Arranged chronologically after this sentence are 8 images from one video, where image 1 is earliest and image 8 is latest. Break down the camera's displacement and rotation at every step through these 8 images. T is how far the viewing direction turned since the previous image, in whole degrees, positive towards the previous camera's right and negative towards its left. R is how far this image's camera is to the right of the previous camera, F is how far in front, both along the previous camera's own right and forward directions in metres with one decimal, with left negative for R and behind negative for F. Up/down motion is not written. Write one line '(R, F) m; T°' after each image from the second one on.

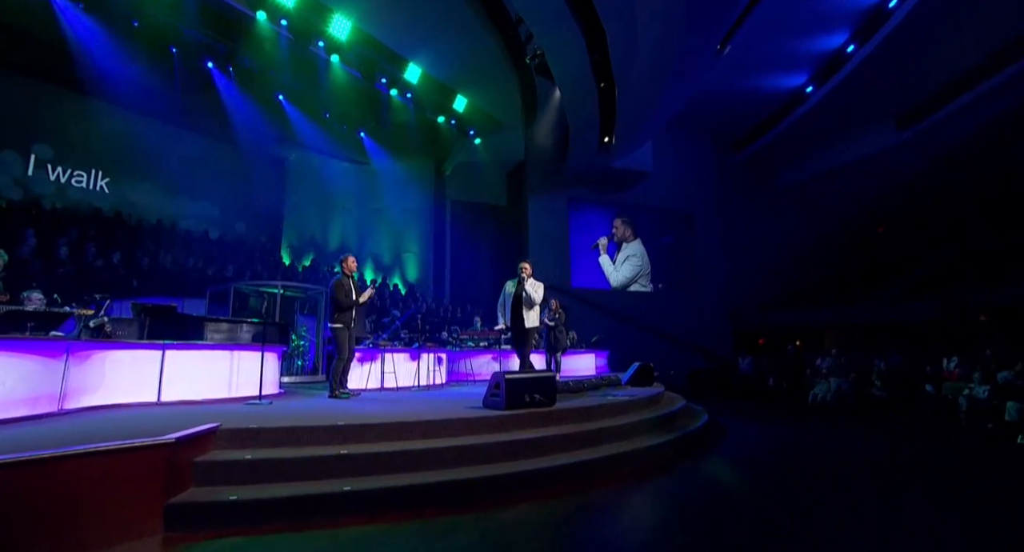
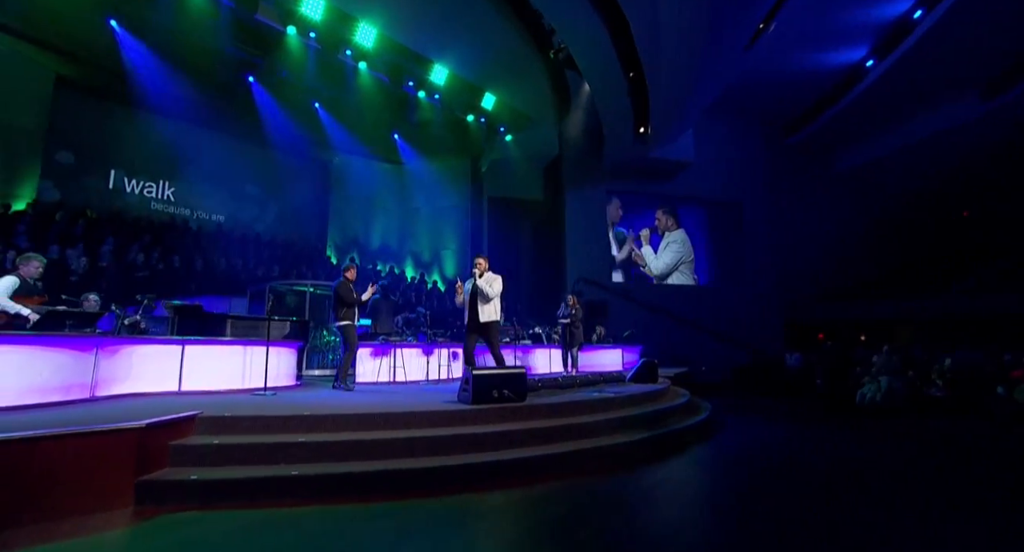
(+0.7, 0.0) m; -7°
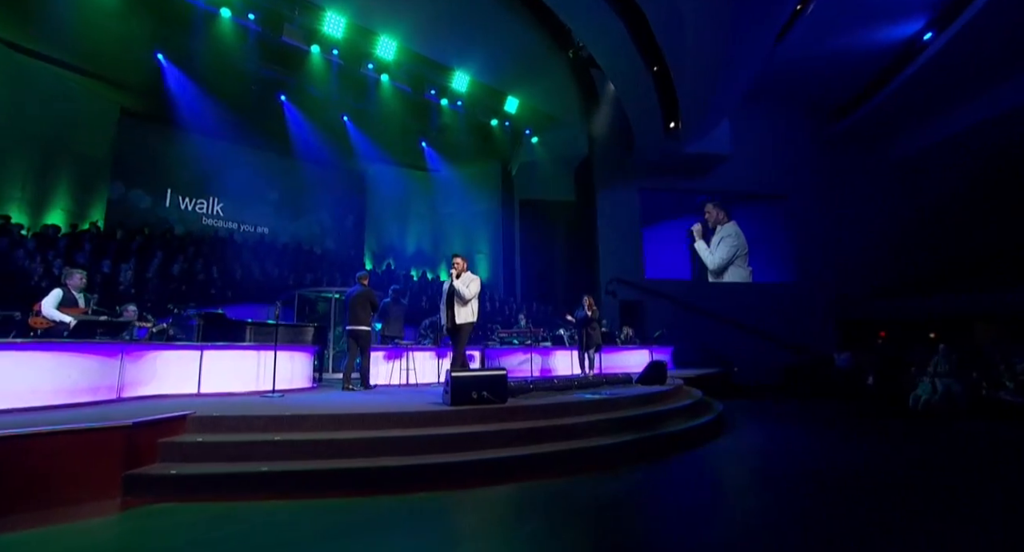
(+0.6, 0.0) m; -6°
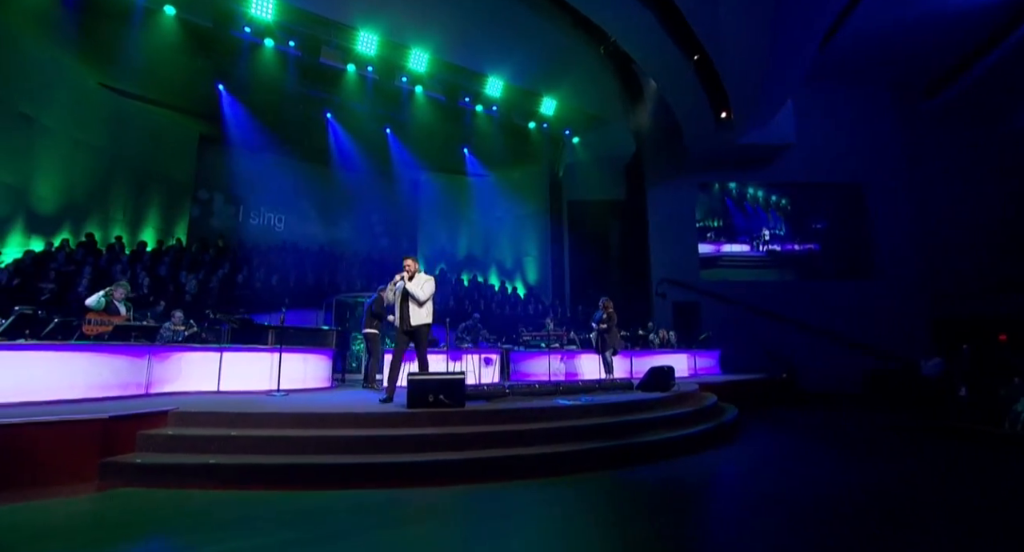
(+0.9, +0.1) m; -9°
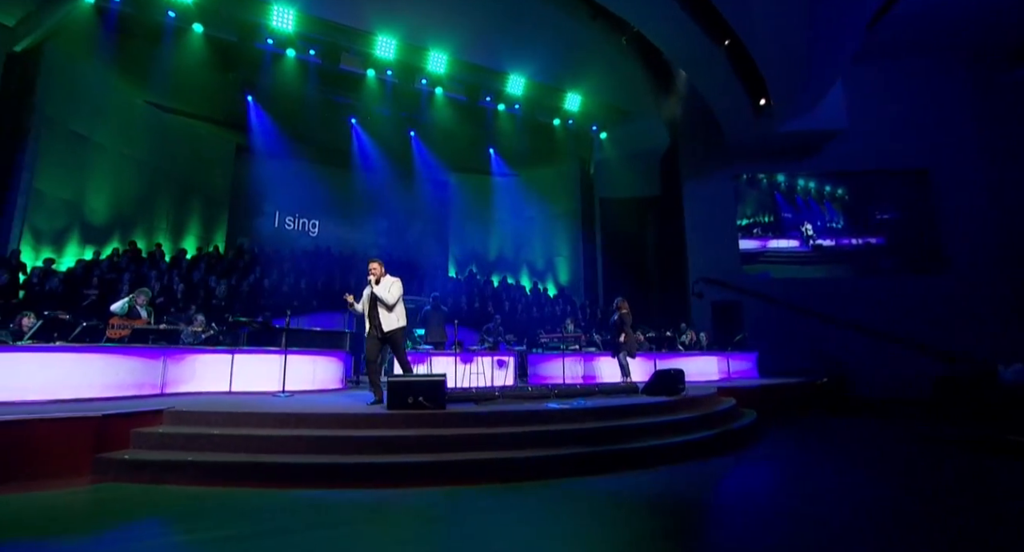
(+0.5, +0.2) m; -6°
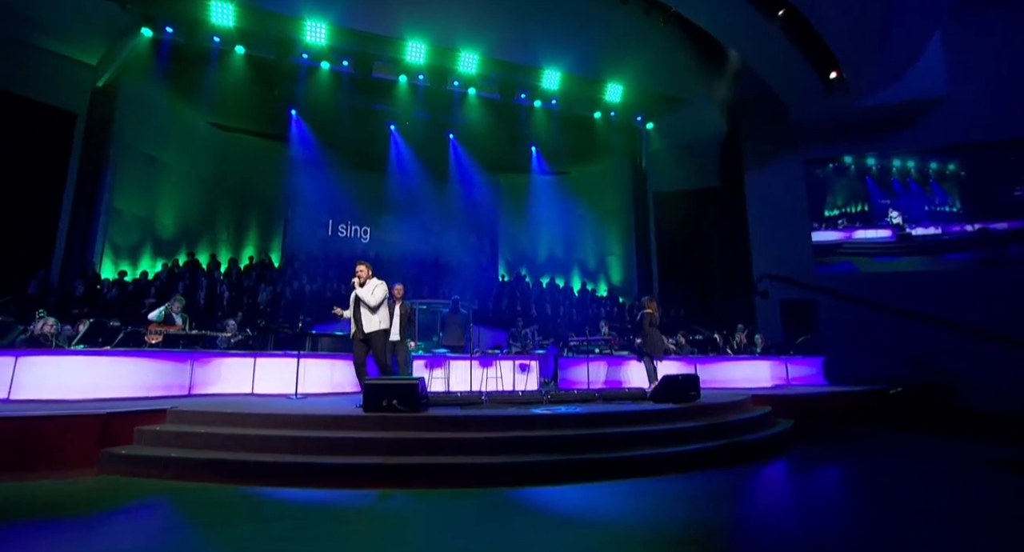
(+0.7, +0.3) m; -9°
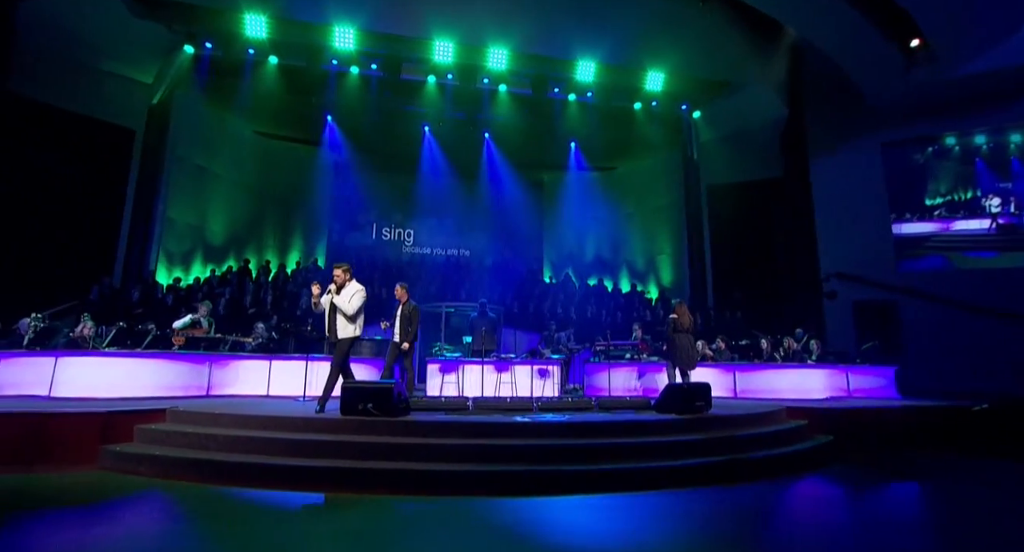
(+0.6, +0.4) m; -7°
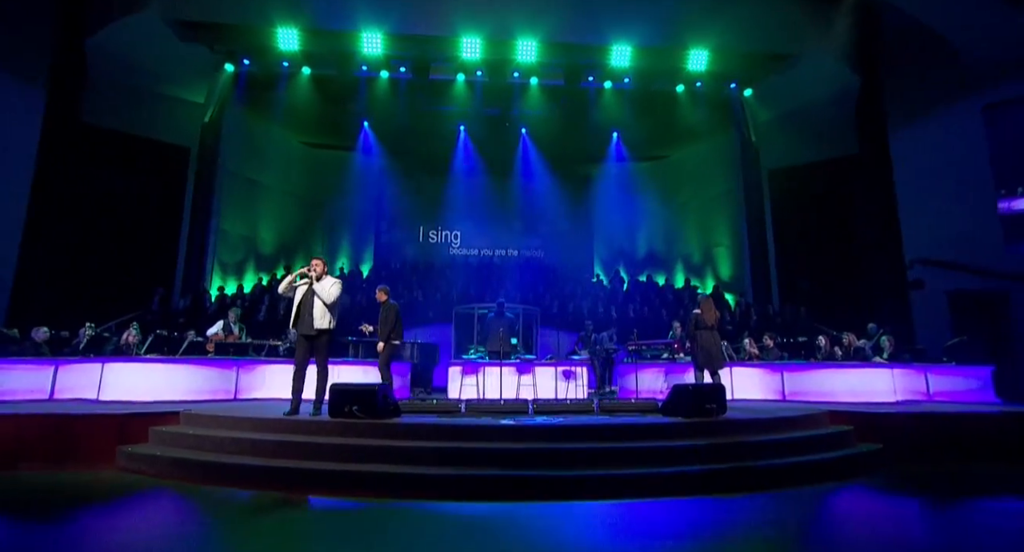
(+0.5, +0.3) m; -8°
